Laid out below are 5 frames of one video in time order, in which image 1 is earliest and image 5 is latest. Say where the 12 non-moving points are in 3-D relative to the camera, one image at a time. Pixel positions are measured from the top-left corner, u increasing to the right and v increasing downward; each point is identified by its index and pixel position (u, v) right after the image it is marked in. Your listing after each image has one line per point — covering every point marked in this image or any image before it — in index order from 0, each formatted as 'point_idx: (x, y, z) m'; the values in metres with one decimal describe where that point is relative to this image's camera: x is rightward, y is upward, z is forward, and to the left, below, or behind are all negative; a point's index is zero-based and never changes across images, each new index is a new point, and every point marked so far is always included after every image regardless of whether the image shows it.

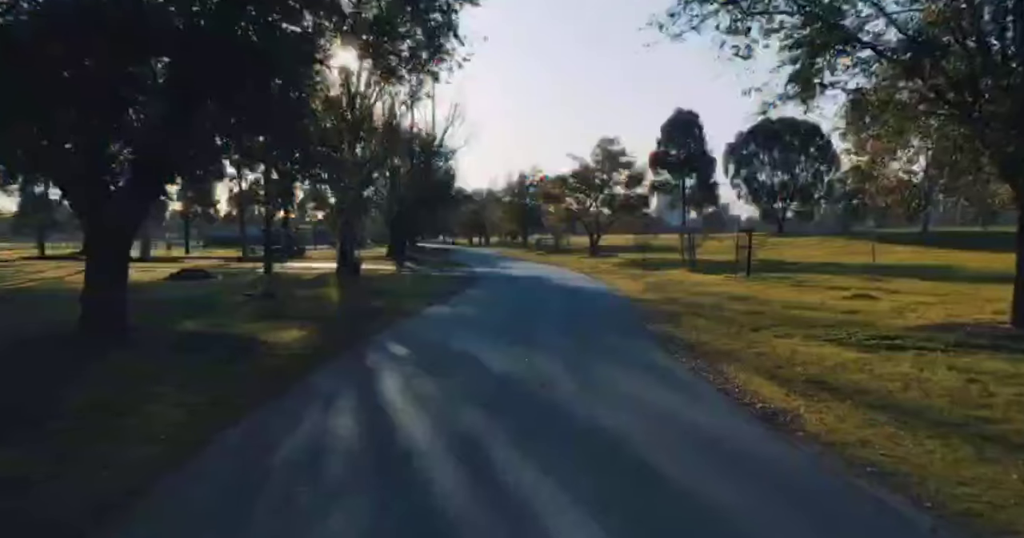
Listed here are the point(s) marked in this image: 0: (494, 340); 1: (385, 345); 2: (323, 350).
0: (-0.4, -1.6, +12.9) m
1: (-2.6, -1.6, +12.0) m
2: (-3.9, -1.6, +11.7) m
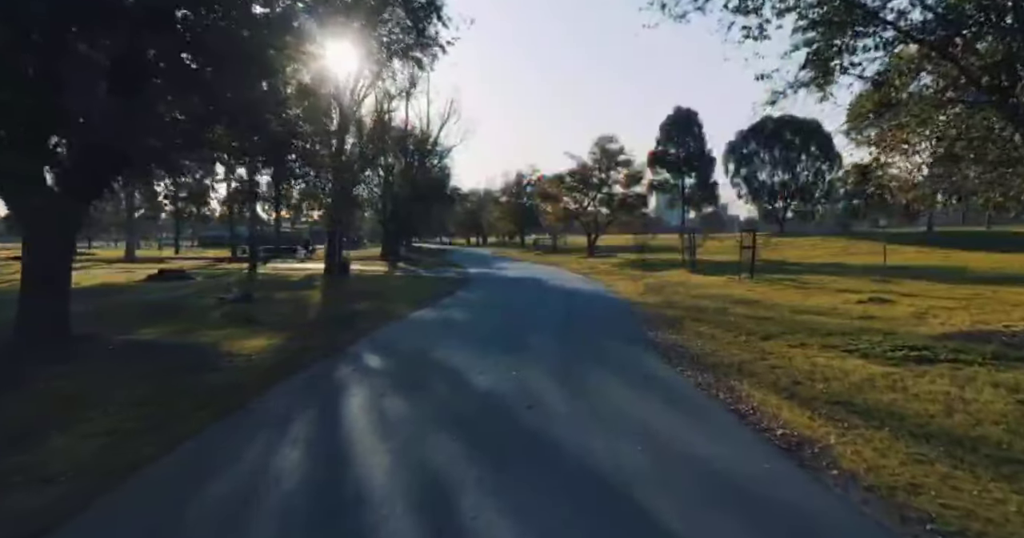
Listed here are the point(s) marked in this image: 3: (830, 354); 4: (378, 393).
0: (-0.6, -1.6, +11.8) m
1: (-2.9, -1.6, +10.9) m
2: (-4.1, -1.7, +10.6) m
3: (+5.3, -1.4, +9.6) m
4: (-1.9, -1.8, +8.2) m
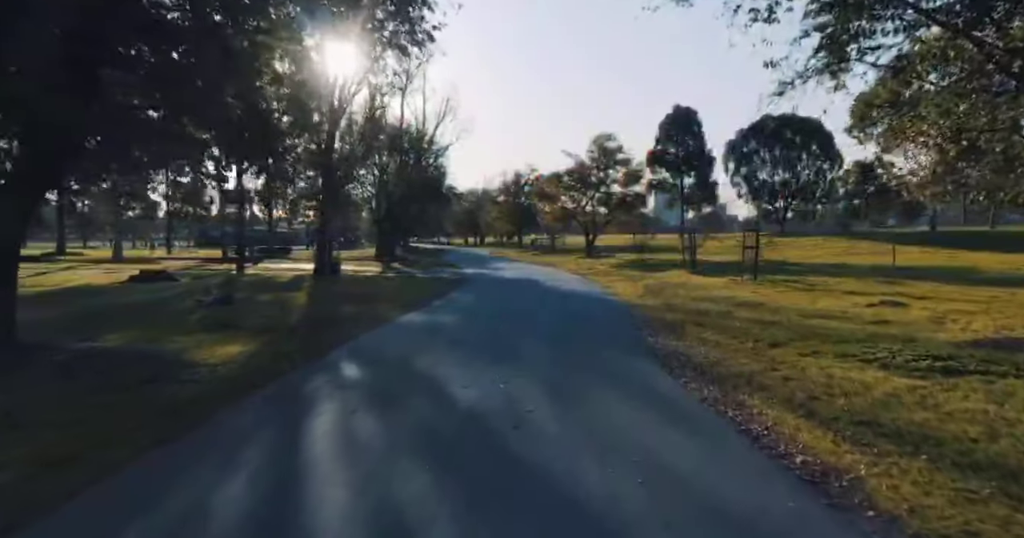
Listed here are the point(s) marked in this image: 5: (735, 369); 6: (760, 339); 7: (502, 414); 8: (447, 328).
0: (-0.8, -1.7, +11.0) m
1: (-3.0, -1.7, +10.1) m
2: (-4.3, -1.7, +9.8) m
3: (+5.2, -1.5, +8.8) m
4: (-2.1, -1.8, +7.4) m
5: (+3.6, -1.6, +9.2) m
6: (+4.9, -1.4, +11.1) m
7: (-0.1, -1.8, +7.1) m
8: (-1.7, -1.5, +14.5) m
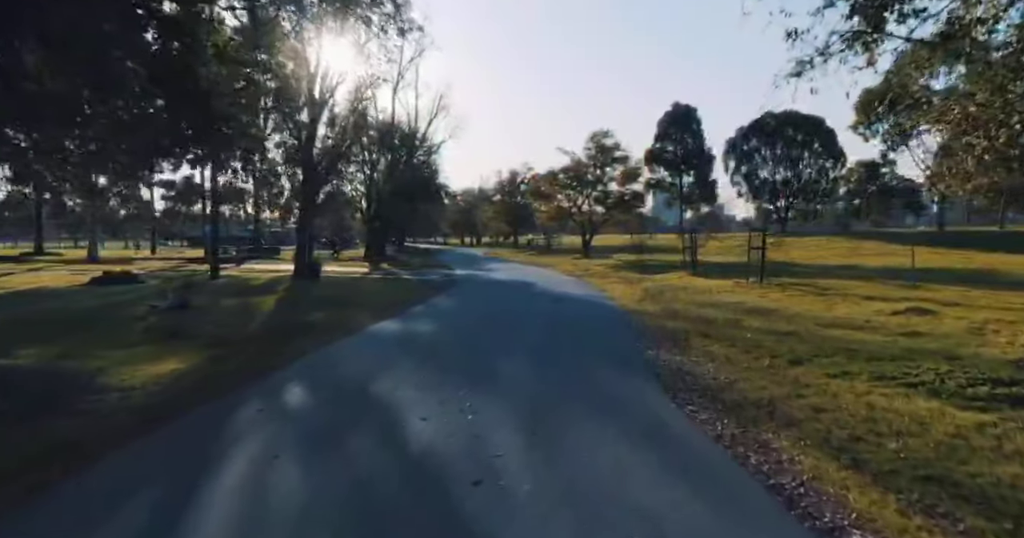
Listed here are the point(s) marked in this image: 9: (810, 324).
0: (-1.2, -1.7, +9.5) m
1: (-3.4, -1.8, +8.6) m
2: (-4.7, -1.8, +8.2) m
3: (+4.8, -1.6, +7.3) m
4: (-2.5, -1.9, +5.8) m
5: (+3.2, -1.7, +7.7) m
6: (+4.5, -1.5, +9.6) m
7: (-0.5, -1.9, +5.5) m
8: (-2.1, -1.6, +12.9) m
9: (+6.6, -1.2, +12.5) m
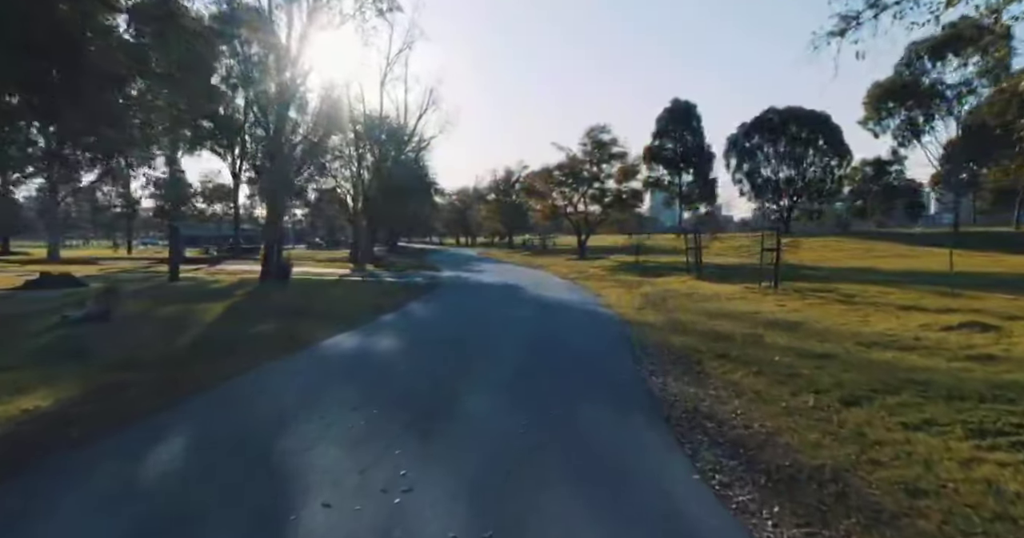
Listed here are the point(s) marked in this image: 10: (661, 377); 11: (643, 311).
0: (-1.6, -1.8, +7.2) m
1: (-3.9, -1.8, +6.3) m
2: (-5.1, -1.9, +6.0) m
3: (+4.4, -1.7, +5.1) m
4: (-2.9, -2.0, +3.6) m
5: (+2.8, -1.8, +5.5) m
6: (+4.1, -1.6, +7.4) m
7: (-0.9, -2.0, +3.3) m
8: (-2.5, -1.7, +10.7) m
9: (+6.1, -1.3, +10.3) m
10: (+2.4, -1.7, +9.1) m
11: (+3.9, -1.2, +16.9) m
